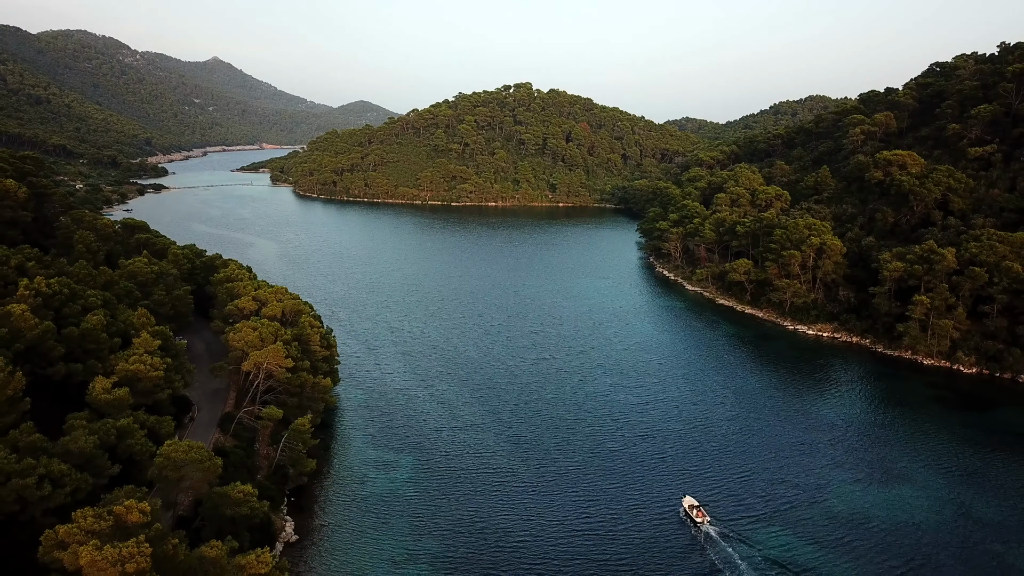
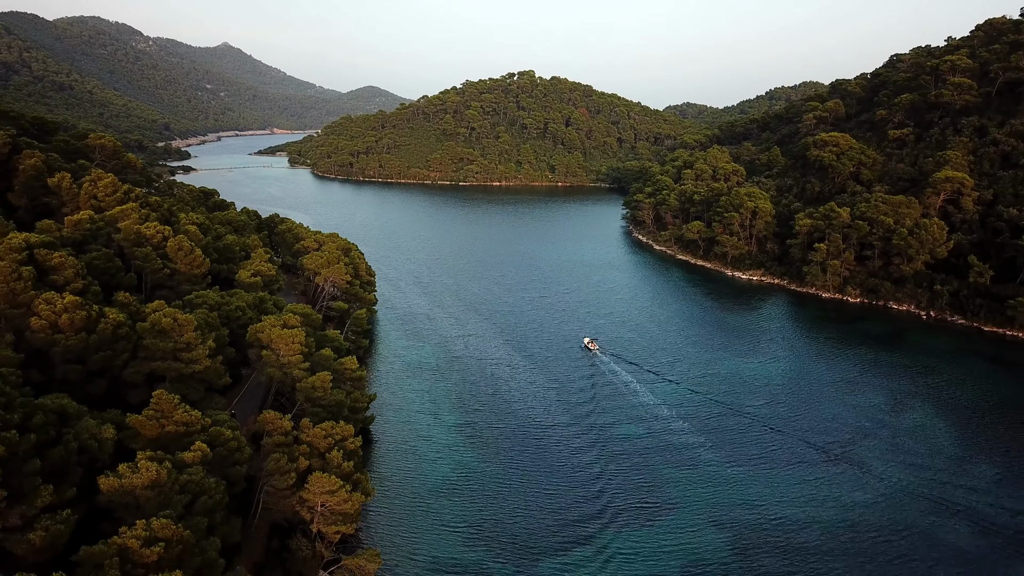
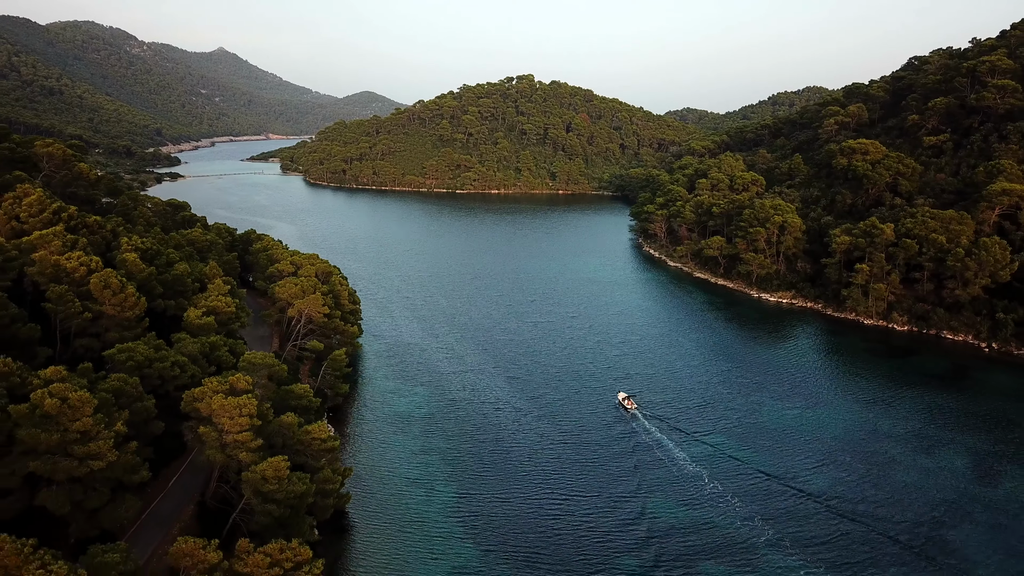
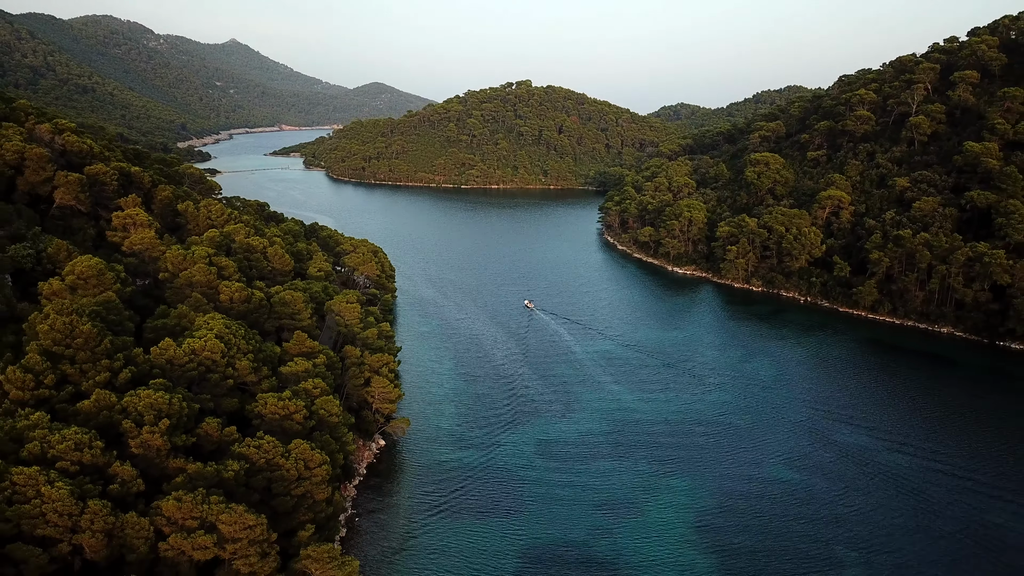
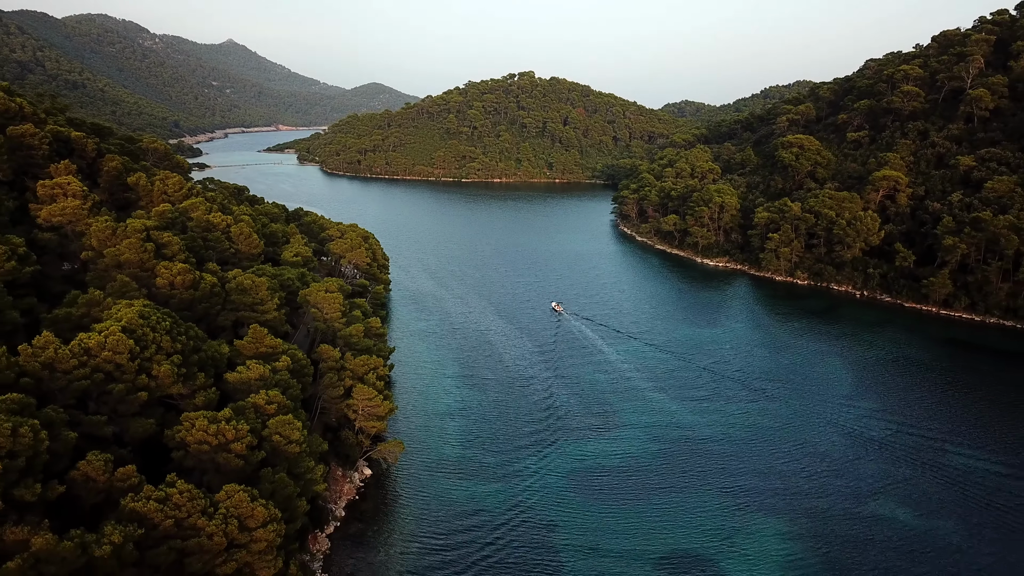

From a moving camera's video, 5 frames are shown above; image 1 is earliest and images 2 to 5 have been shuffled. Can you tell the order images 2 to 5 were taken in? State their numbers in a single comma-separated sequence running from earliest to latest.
3, 2, 5, 4
